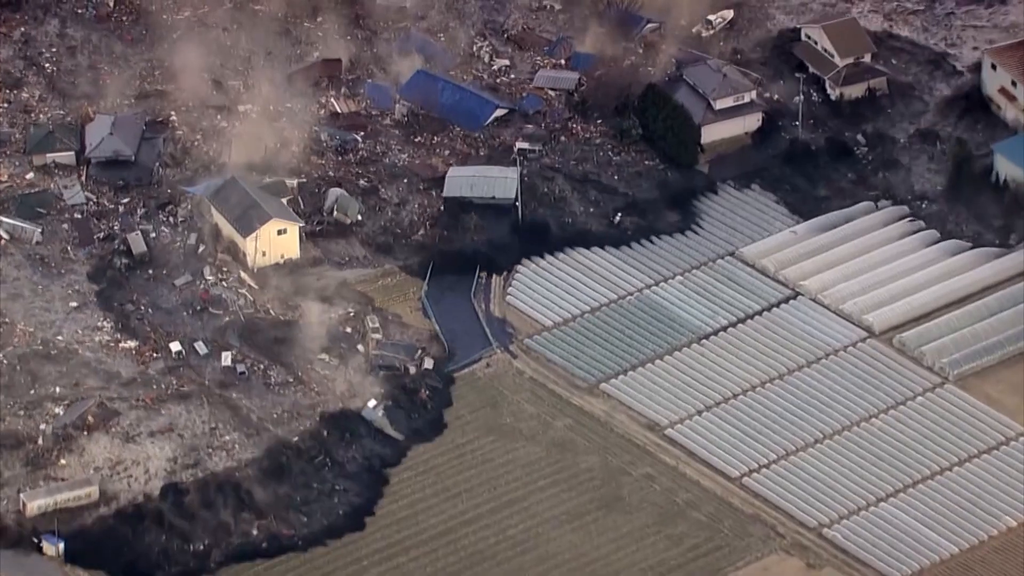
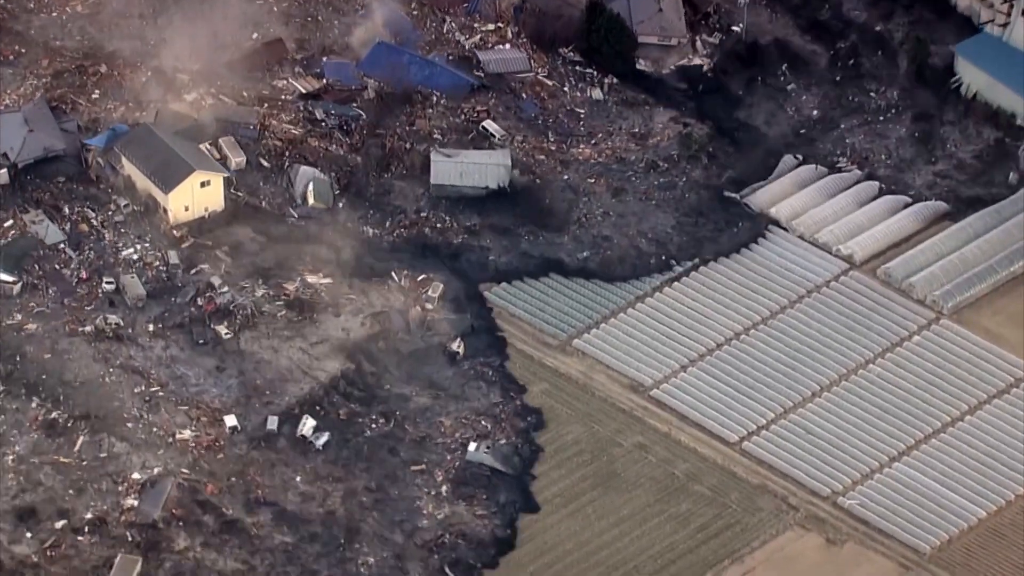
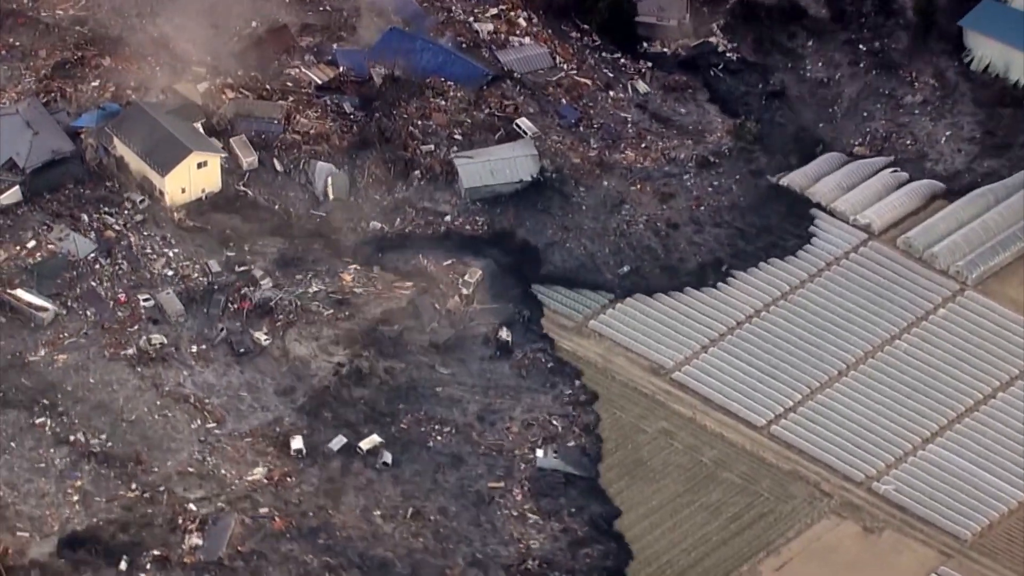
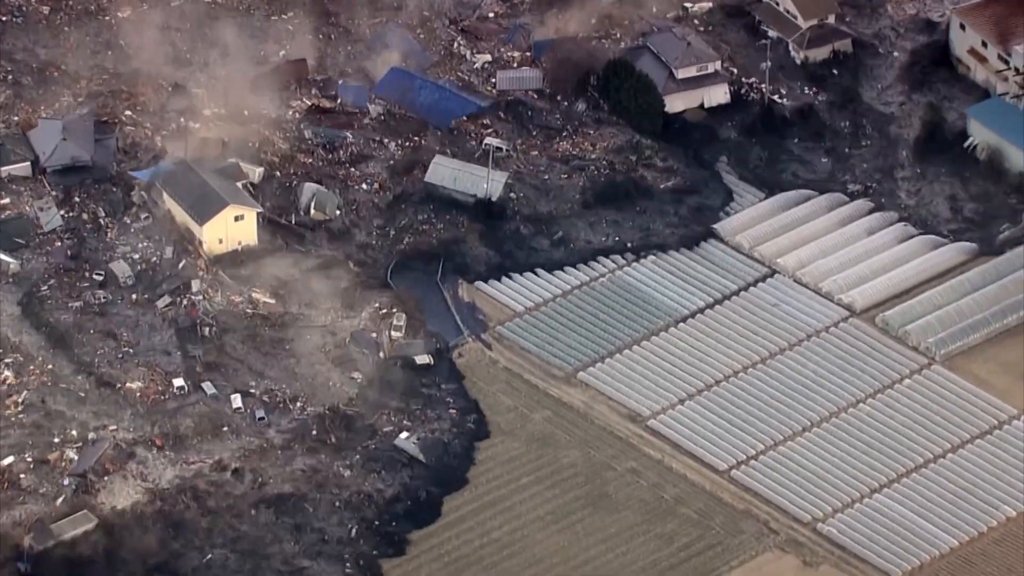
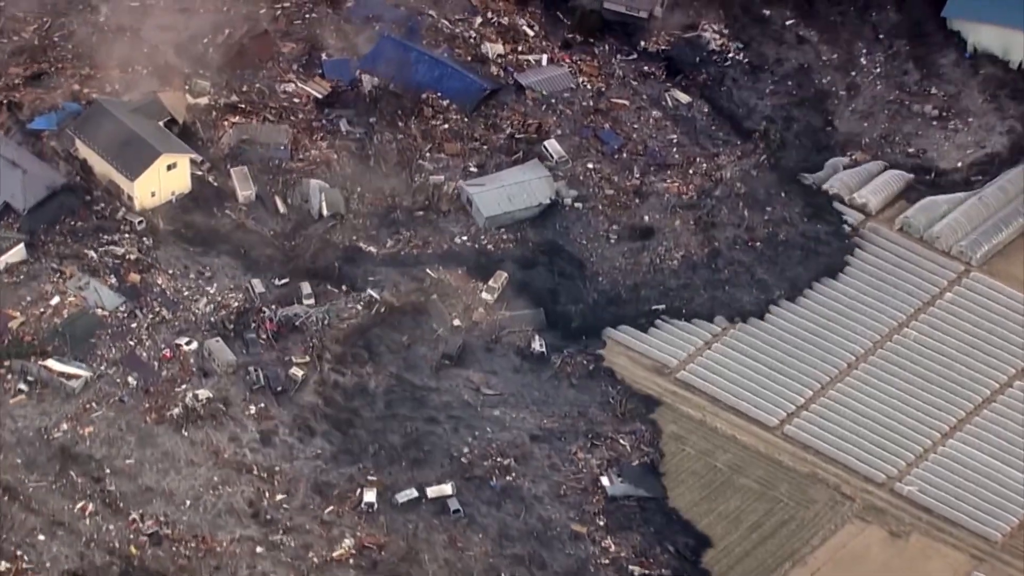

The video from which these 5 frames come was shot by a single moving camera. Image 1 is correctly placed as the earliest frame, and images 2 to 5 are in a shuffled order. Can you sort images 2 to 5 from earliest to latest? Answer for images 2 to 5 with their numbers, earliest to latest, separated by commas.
4, 2, 3, 5
